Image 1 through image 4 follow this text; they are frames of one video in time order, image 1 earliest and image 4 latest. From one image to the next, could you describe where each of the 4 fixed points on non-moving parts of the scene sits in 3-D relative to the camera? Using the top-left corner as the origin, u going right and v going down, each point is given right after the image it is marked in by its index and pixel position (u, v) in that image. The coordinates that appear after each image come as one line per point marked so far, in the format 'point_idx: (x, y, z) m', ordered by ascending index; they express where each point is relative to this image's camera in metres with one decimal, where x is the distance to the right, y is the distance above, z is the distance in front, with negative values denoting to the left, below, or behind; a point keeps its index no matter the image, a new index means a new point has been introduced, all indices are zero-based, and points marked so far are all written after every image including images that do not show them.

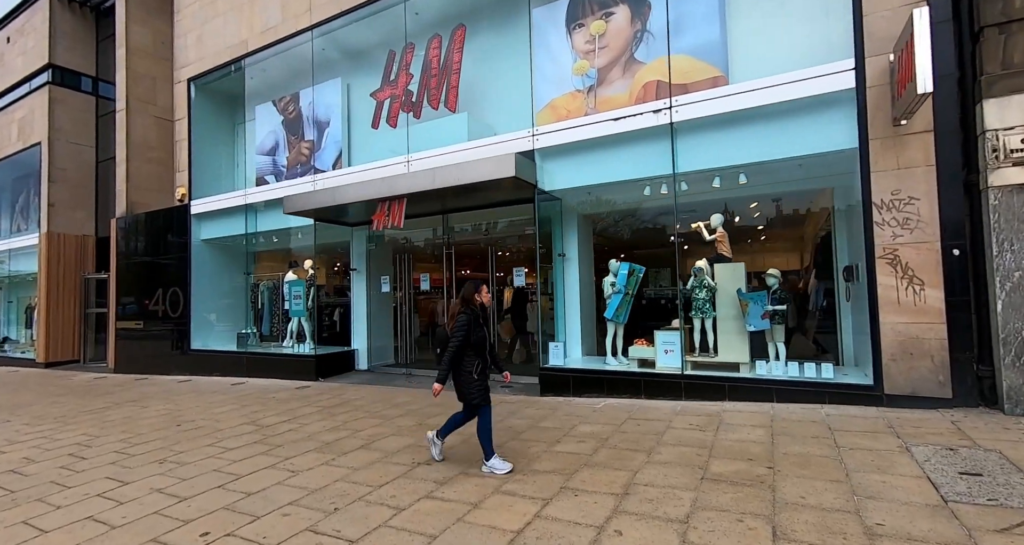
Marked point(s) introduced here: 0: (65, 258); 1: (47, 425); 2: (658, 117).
0: (-14.6, +0.5, +16.6) m
1: (-6.7, -2.2, +7.3) m
2: (+1.8, +1.9, +6.4) m
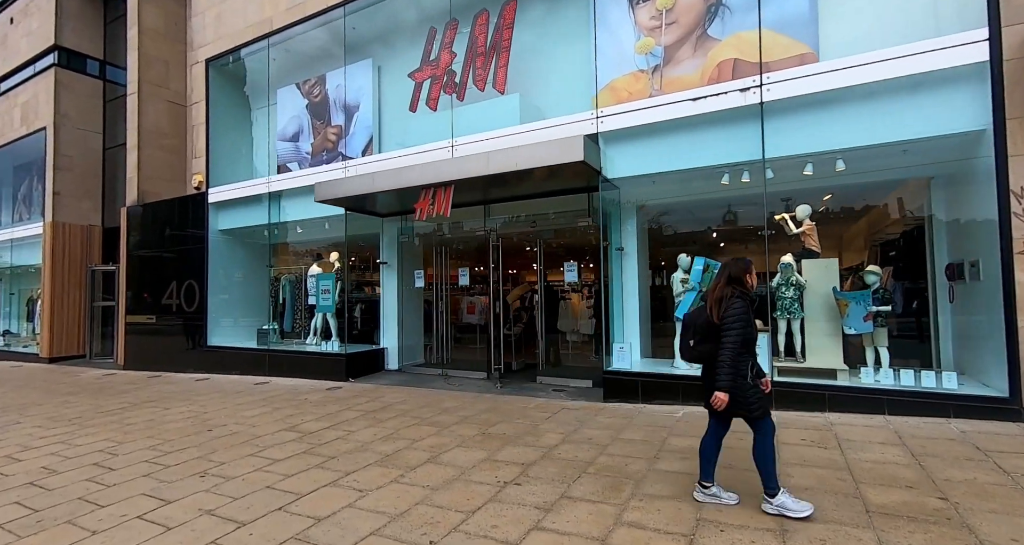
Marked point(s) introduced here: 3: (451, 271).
0: (-13.8, +0.8, +15.9) m
1: (-5.9, -2.0, +6.7) m
2: (+2.6, +2.0, +5.8) m
3: (-1.0, 0.0, +10.0) m
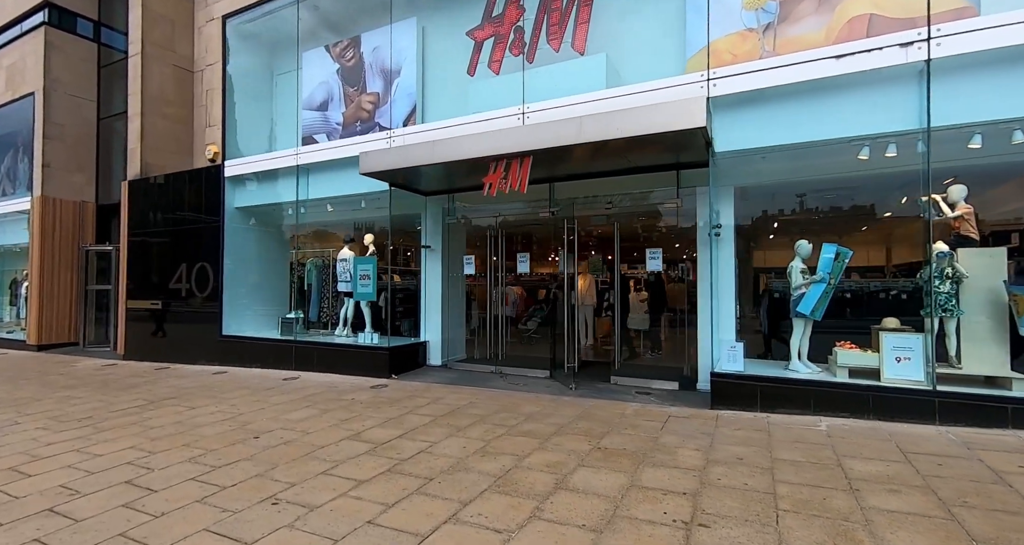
0: (-13.0, +1.4, +14.6) m
1: (-4.9, -1.7, +5.6) m
2: (+3.8, +2.1, +4.9) m
3: (0.0, +0.2, +9.1) m
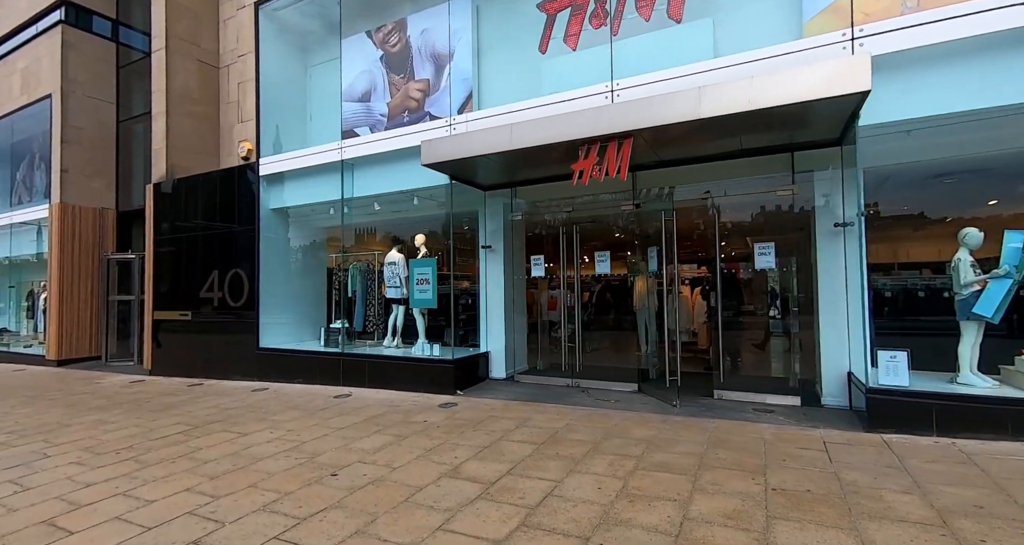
0: (-11.8, +1.1, +13.9) m
1: (-3.8, -1.8, +4.8) m
2: (+4.8, +2.2, +4.0) m
3: (+1.1, +0.2, +8.2) m
